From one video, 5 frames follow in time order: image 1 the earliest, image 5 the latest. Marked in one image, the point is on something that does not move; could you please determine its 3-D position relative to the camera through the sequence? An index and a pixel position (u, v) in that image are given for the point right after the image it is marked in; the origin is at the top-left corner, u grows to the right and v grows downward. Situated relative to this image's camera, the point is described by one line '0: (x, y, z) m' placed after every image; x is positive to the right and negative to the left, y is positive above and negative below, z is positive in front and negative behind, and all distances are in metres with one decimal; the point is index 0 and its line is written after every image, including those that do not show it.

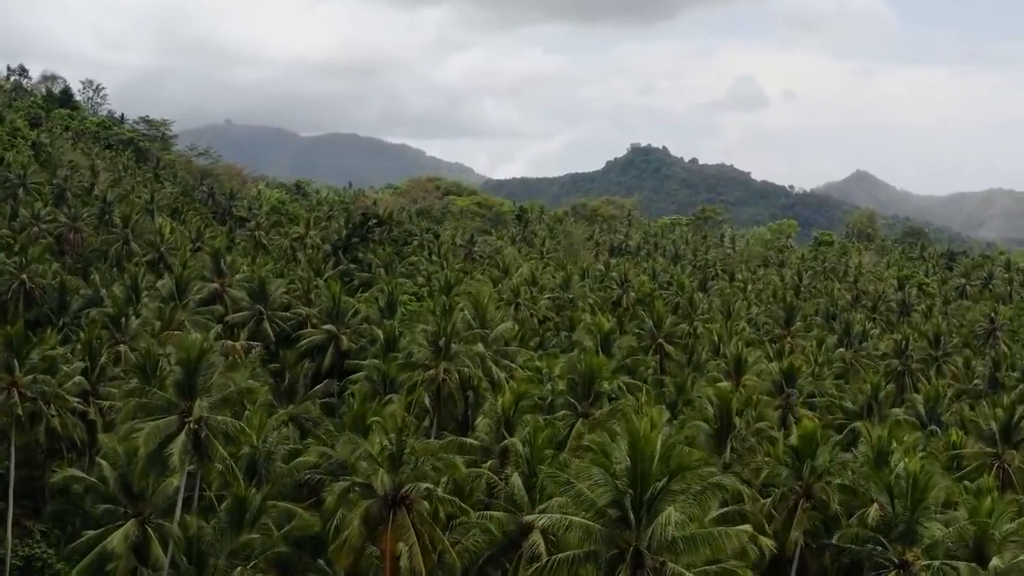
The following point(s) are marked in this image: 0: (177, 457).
0: (-7.8, -3.9, +19.6) m
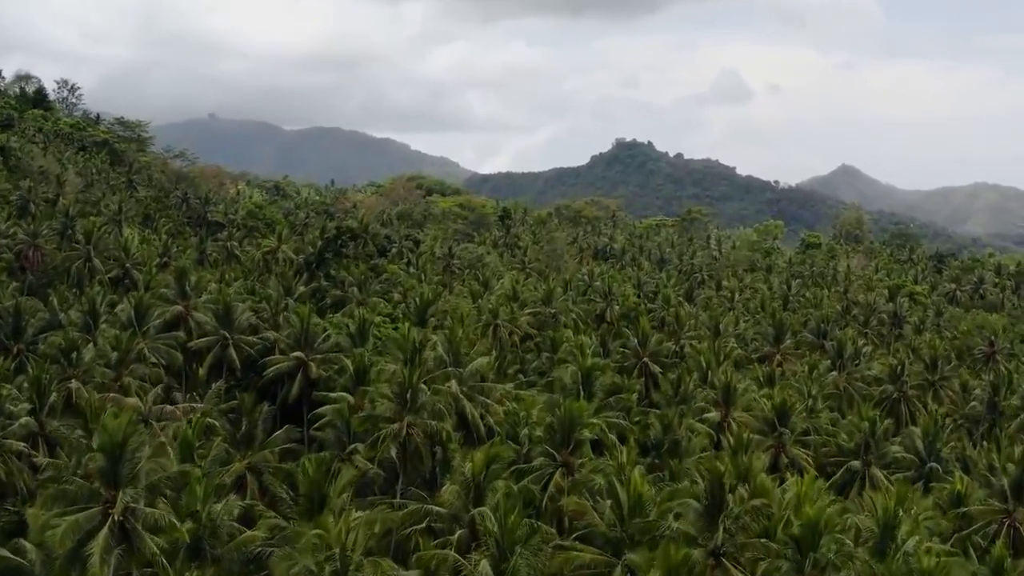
0: (-8.5, -5.4, +17.4) m
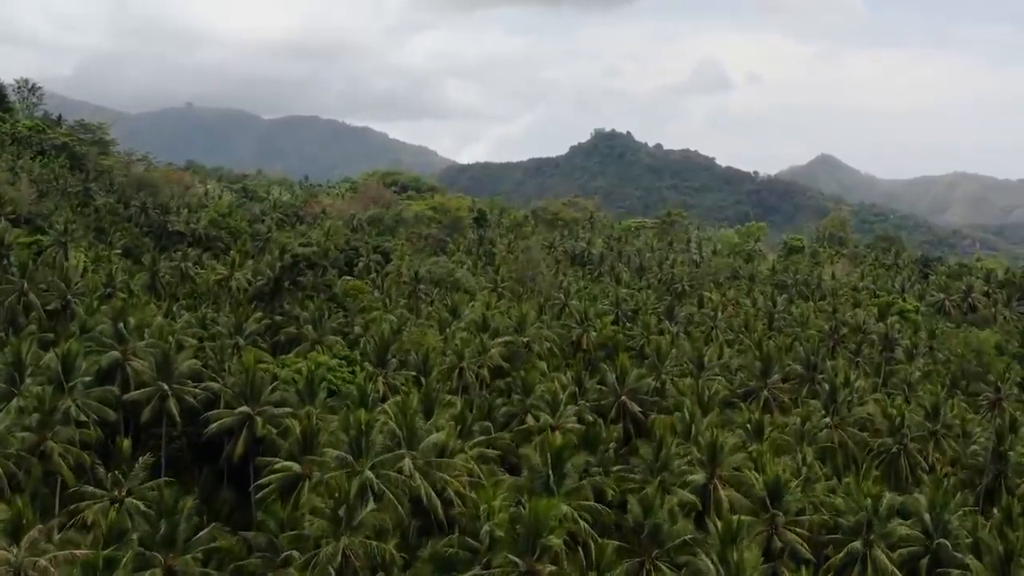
0: (-9.5, -8.1, +13.5) m
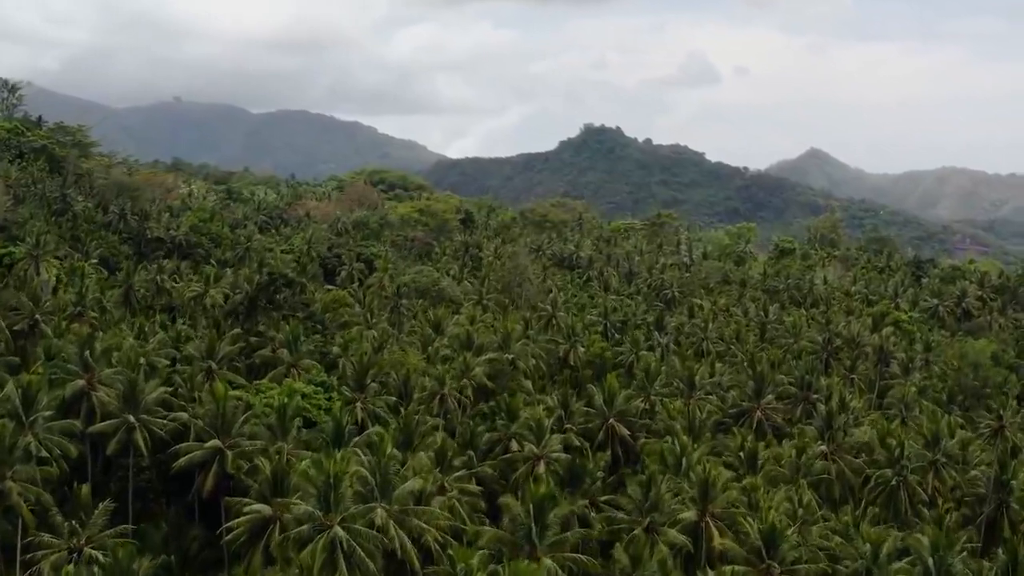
0: (-9.9, -9.6, +11.7) m
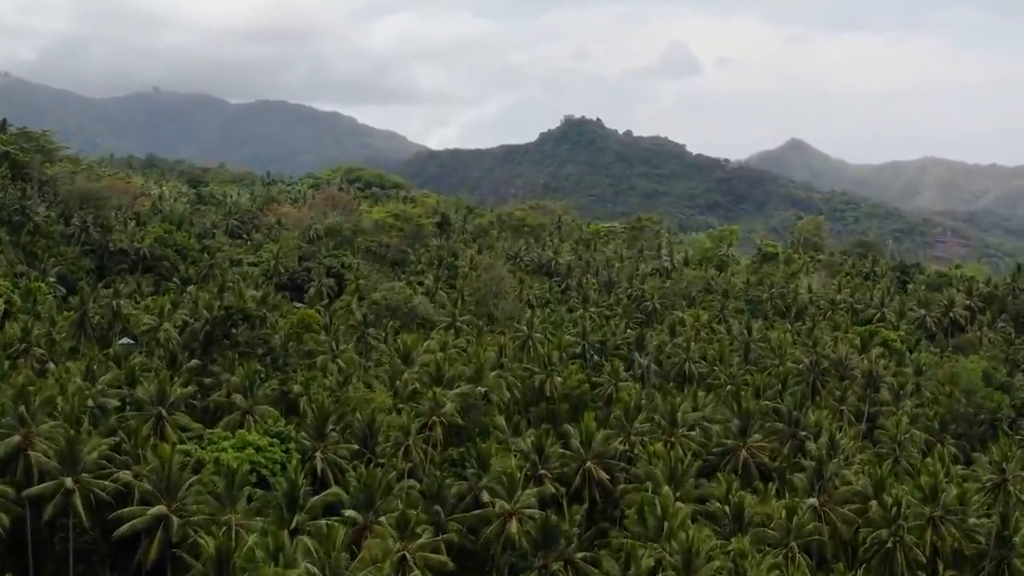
0: (-10.7, -12.1, +8.8) m
